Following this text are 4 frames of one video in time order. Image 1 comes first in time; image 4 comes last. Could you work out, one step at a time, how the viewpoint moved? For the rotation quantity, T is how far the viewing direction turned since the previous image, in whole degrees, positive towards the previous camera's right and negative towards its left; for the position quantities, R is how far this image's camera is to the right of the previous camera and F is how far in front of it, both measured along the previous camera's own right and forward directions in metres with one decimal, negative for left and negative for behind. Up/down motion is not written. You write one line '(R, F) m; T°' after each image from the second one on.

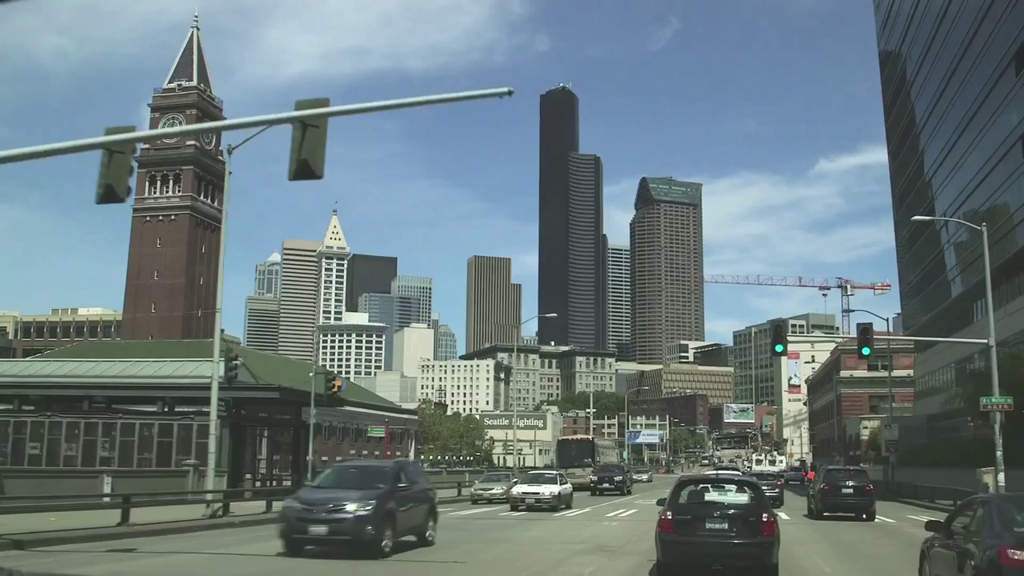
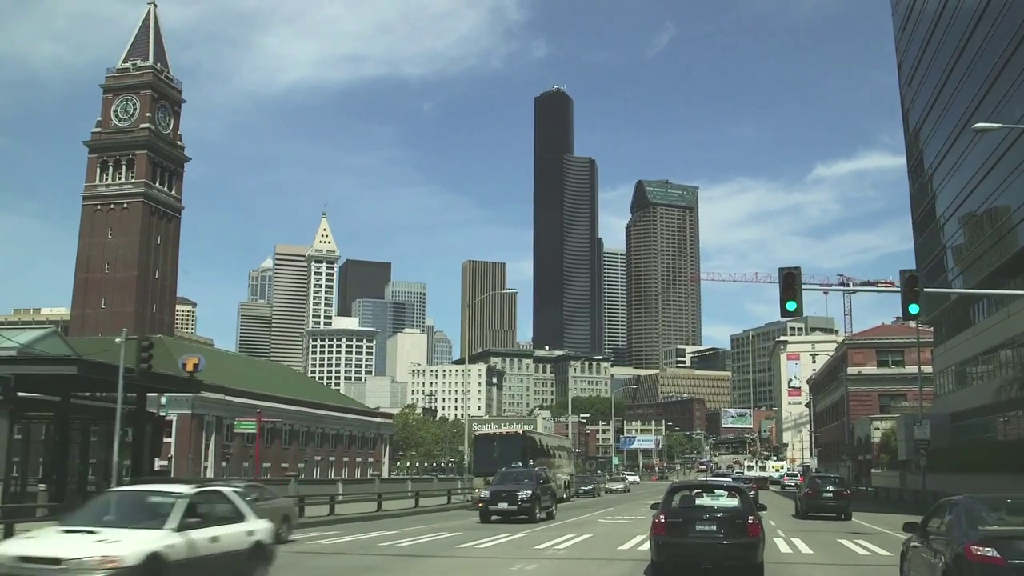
(+1.2, +4.8) m; 0°
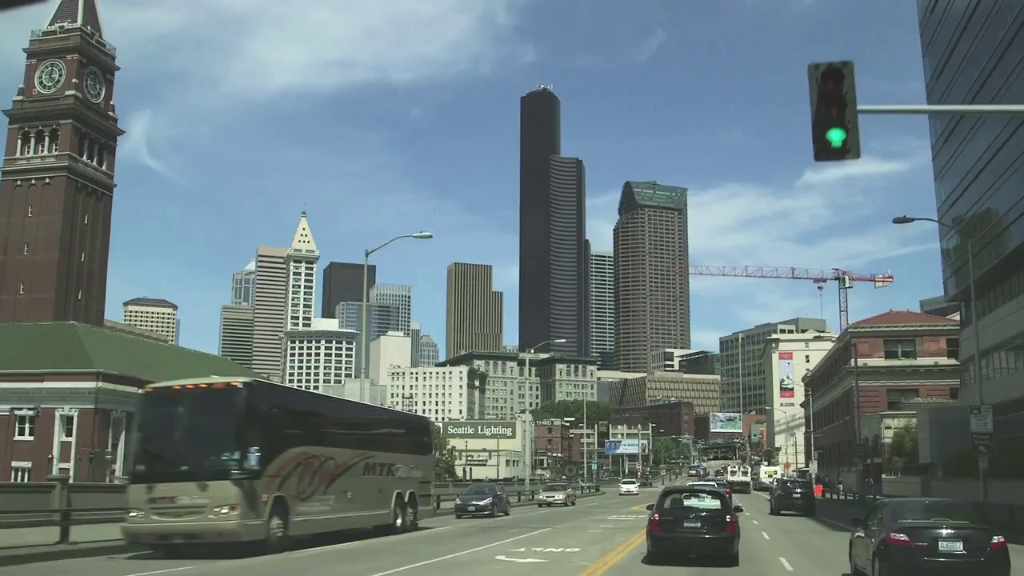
(+1.4, +5.9) m; +1°
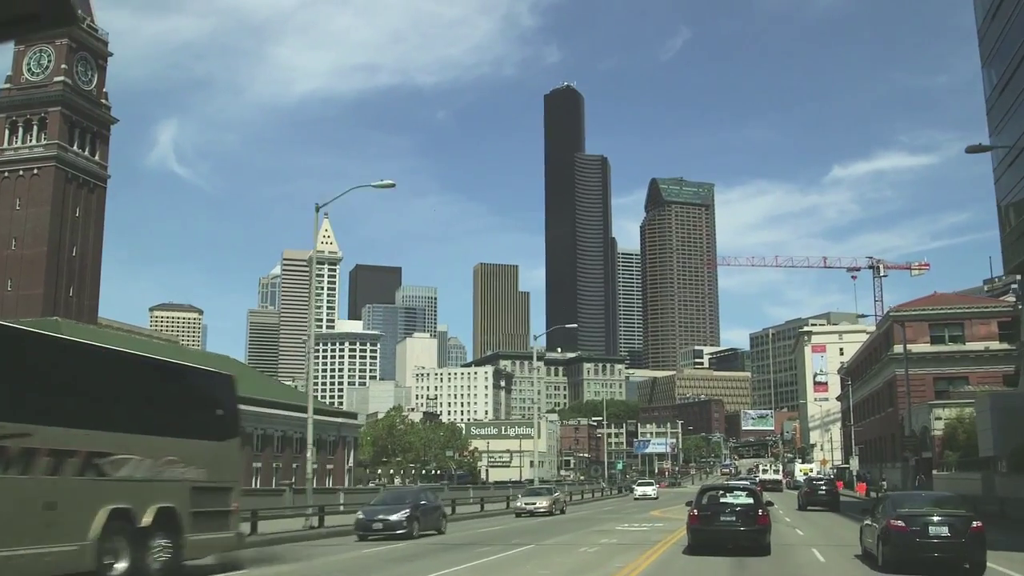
(+0.8, +3.4) m; -2°
